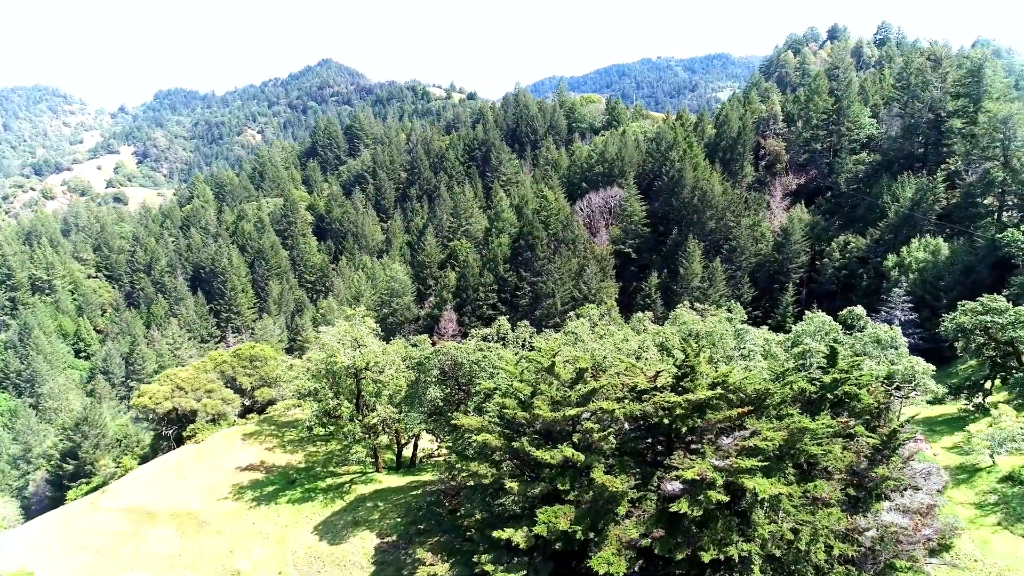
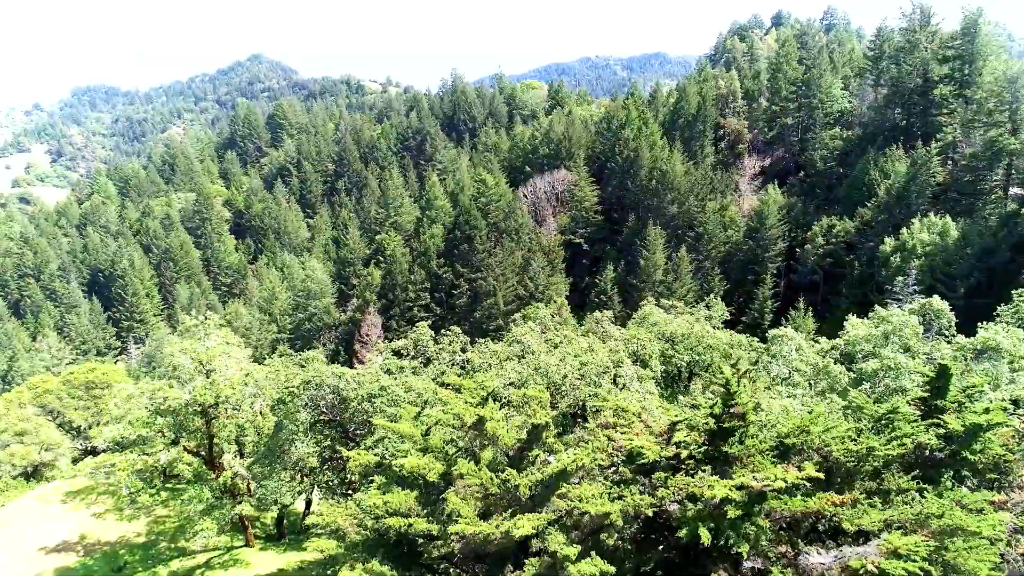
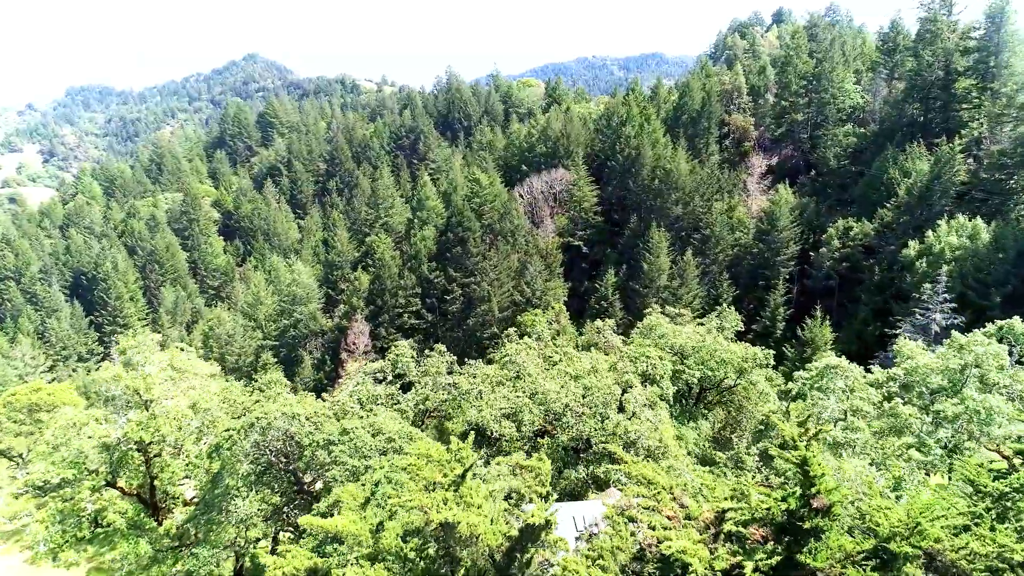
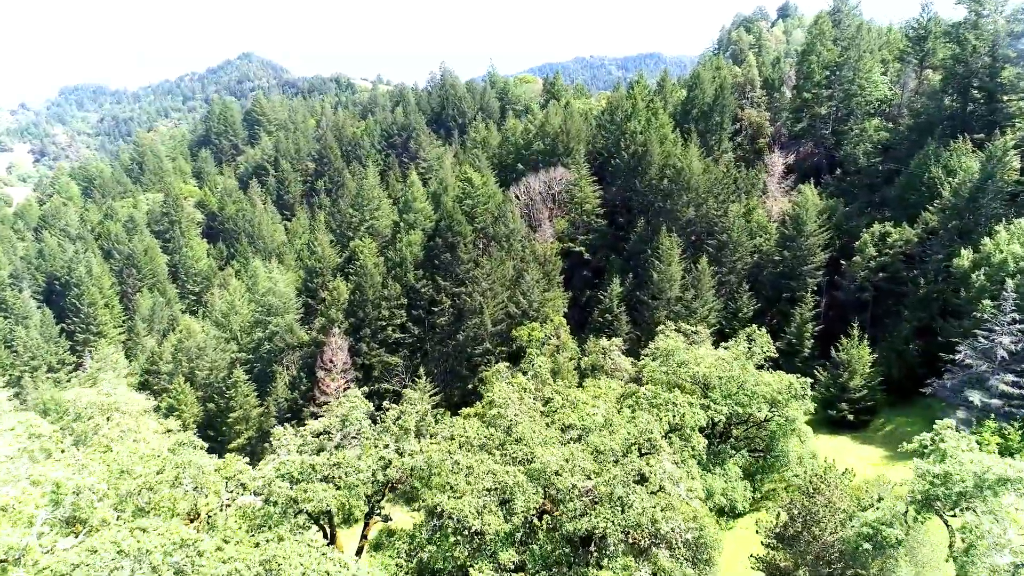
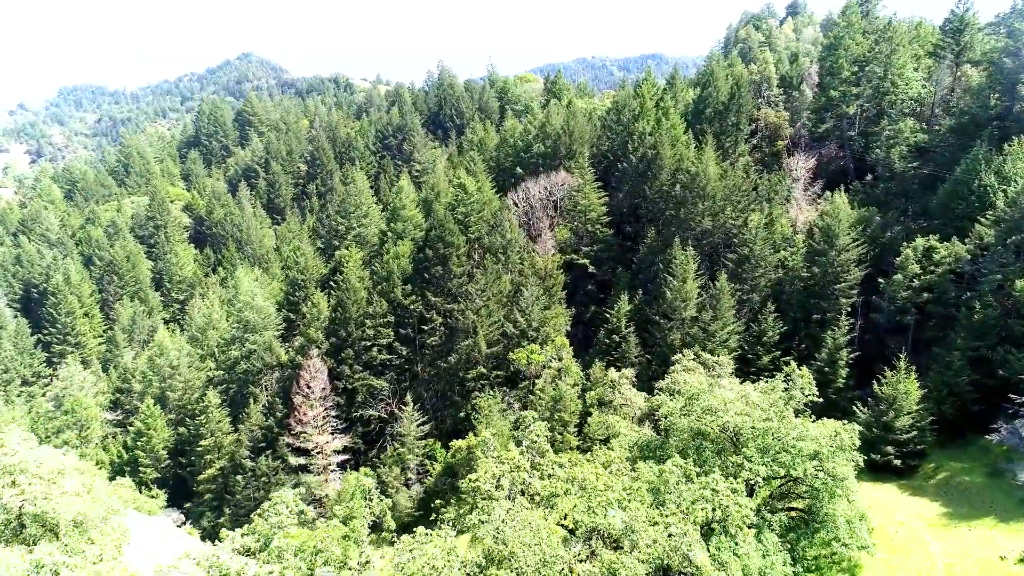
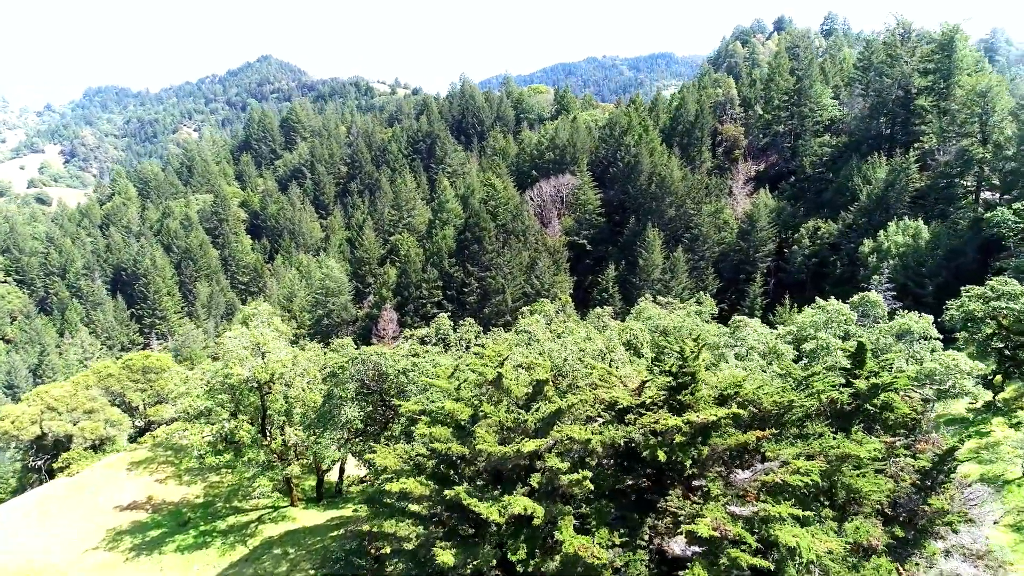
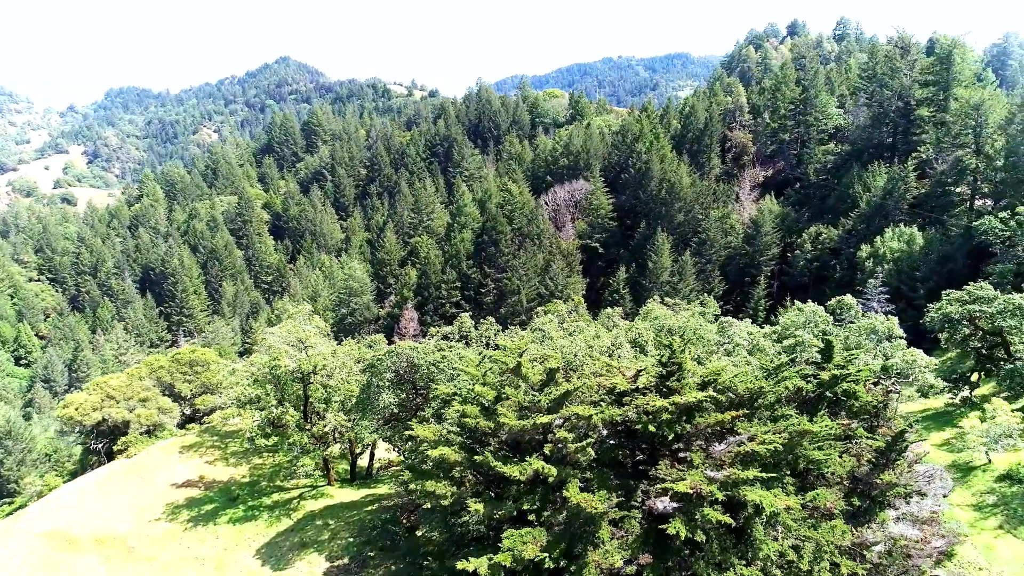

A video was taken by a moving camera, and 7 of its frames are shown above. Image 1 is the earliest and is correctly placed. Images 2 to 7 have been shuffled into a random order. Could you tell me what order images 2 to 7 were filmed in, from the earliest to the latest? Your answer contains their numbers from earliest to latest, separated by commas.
7, 6, 2, 3, 4, 5
